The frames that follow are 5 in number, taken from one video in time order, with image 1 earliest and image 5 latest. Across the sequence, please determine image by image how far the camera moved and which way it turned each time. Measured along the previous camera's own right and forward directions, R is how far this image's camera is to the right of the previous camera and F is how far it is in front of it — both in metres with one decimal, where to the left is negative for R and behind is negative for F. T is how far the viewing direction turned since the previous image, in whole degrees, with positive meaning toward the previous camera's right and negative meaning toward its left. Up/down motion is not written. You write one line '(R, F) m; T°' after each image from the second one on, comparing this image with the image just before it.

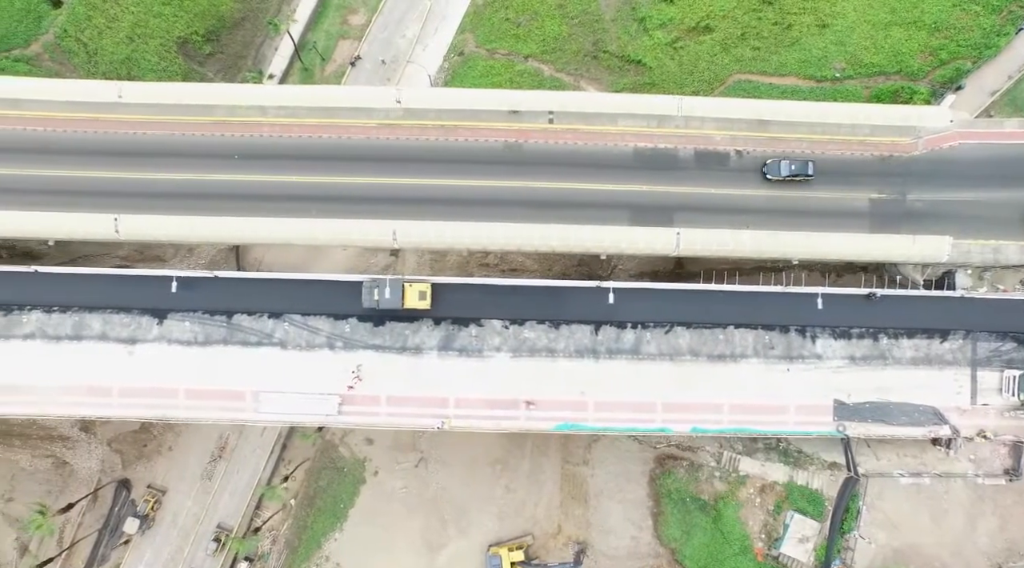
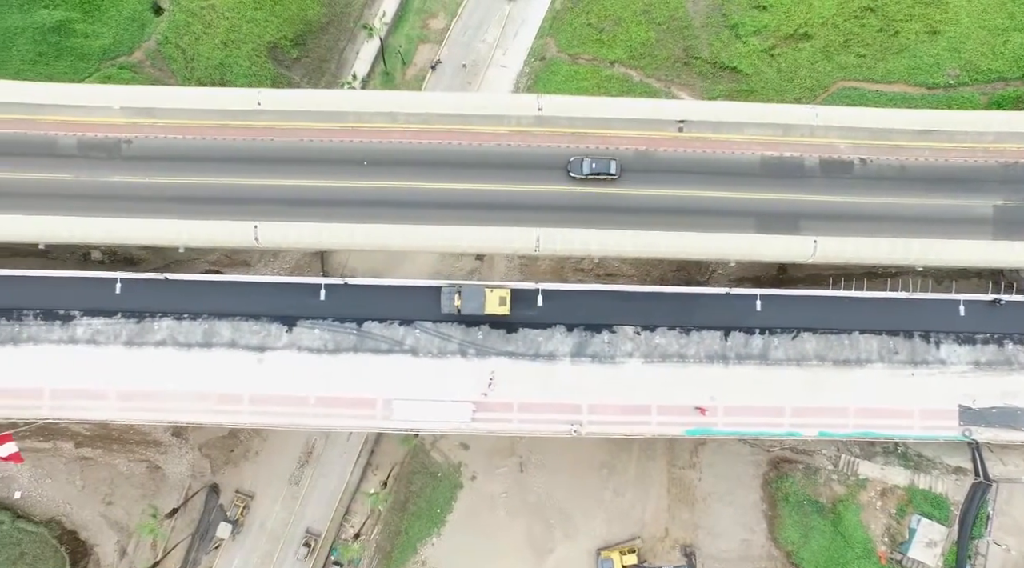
(-9.7, -0.5) m; 0°
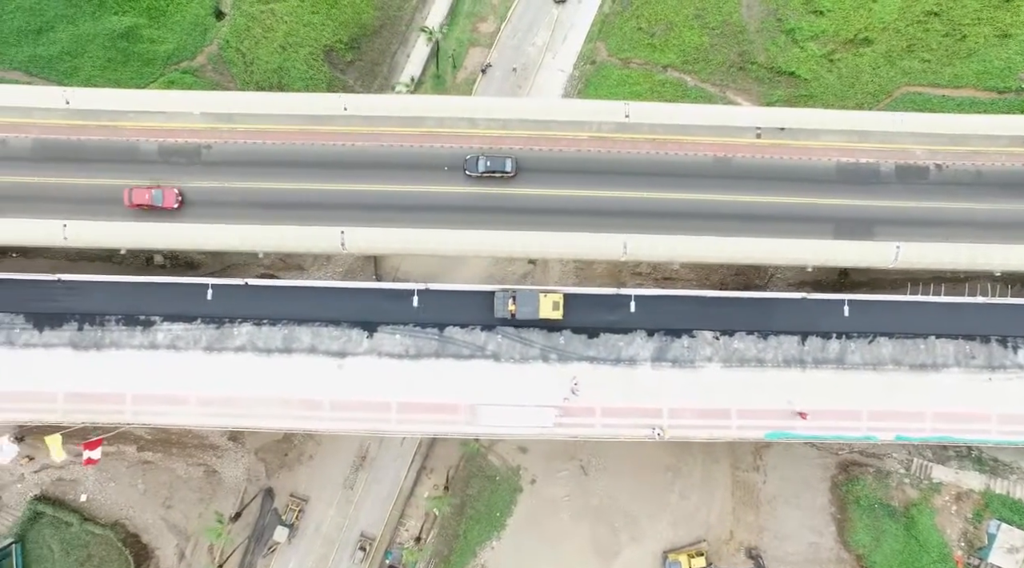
(-6.0, -0.2) m; 0°
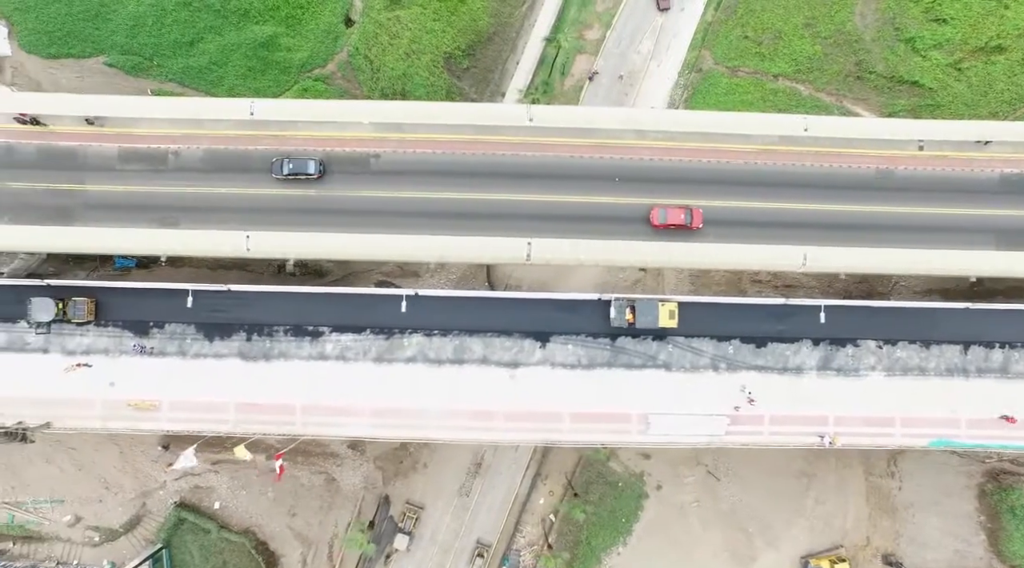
(-12.5, -0.2) m; 0°
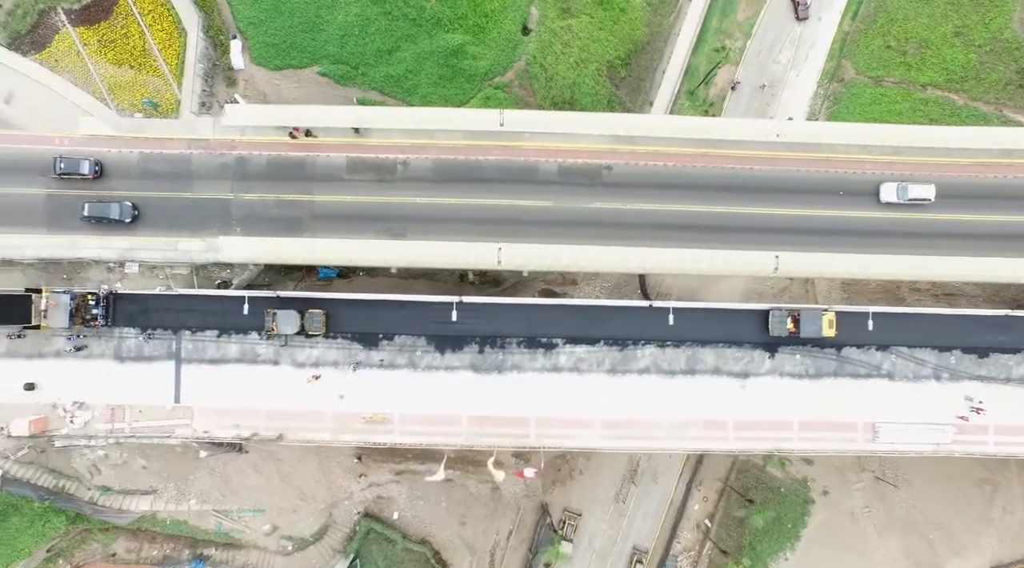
(-16.6, +0.1) m; 0°
